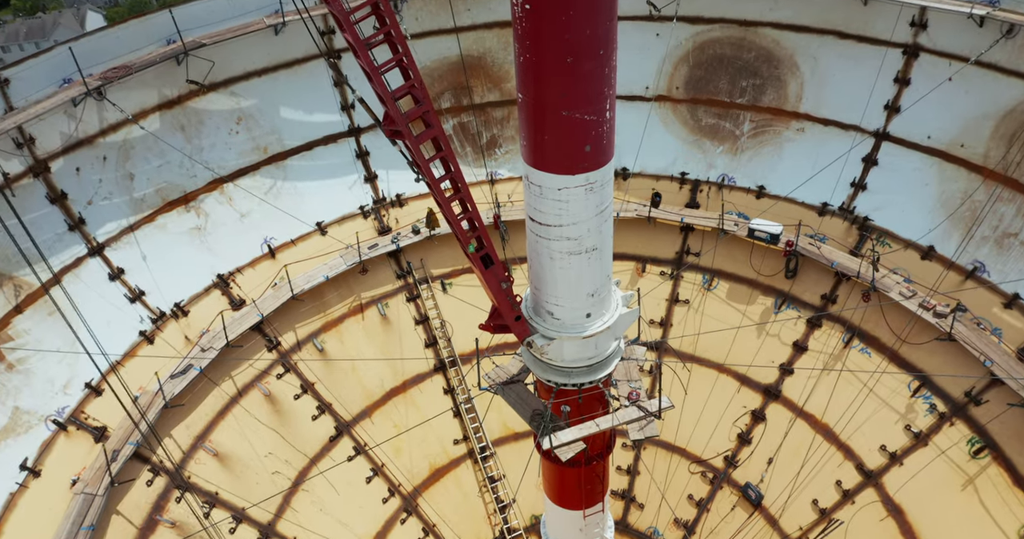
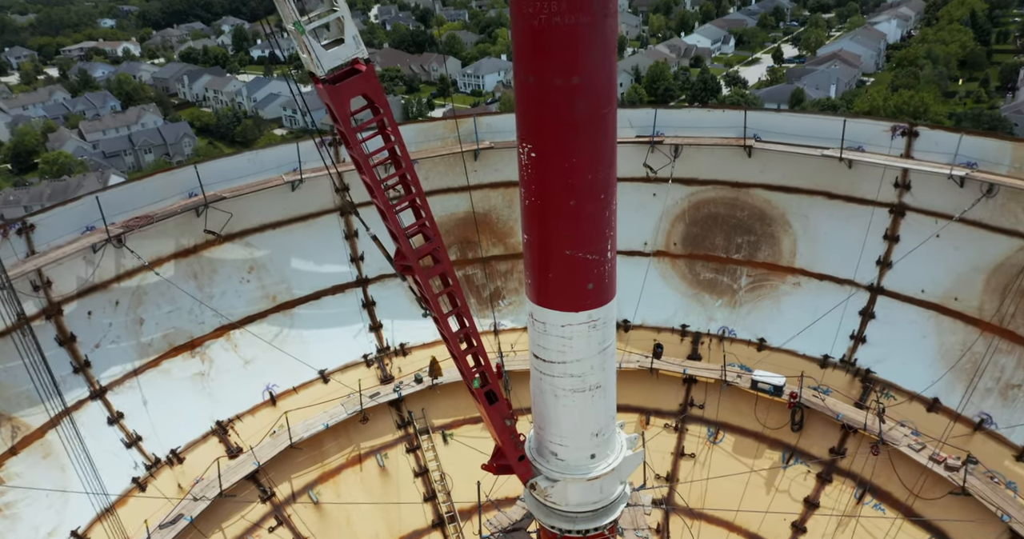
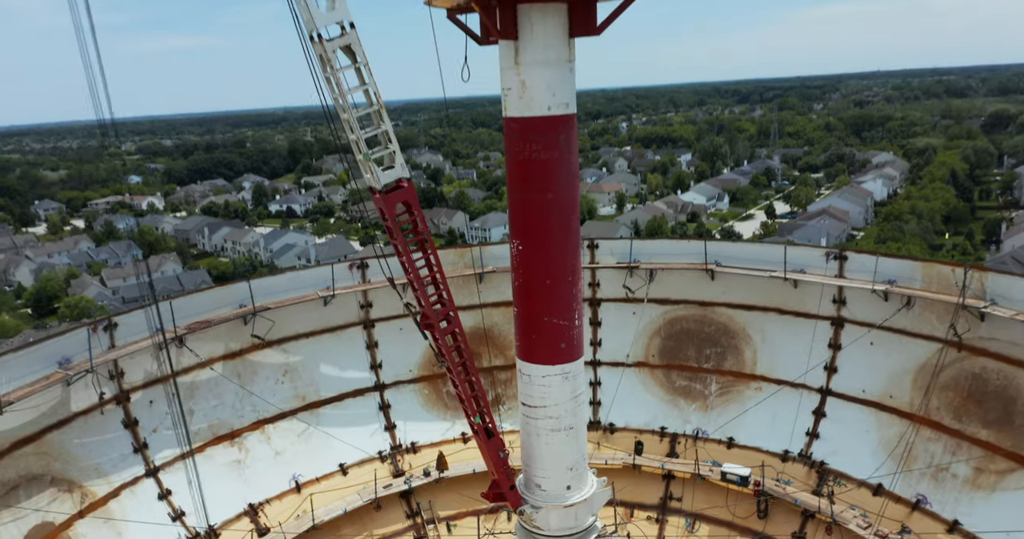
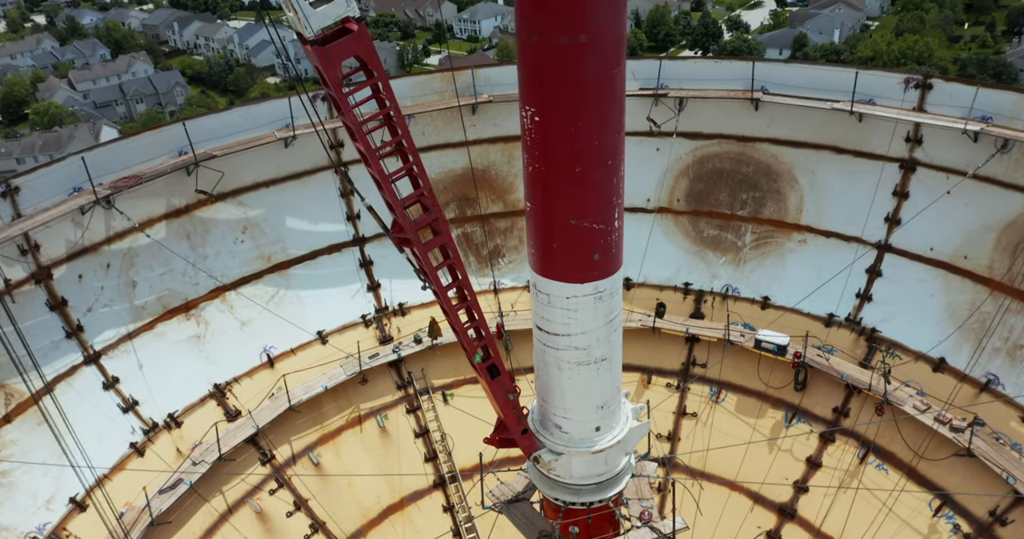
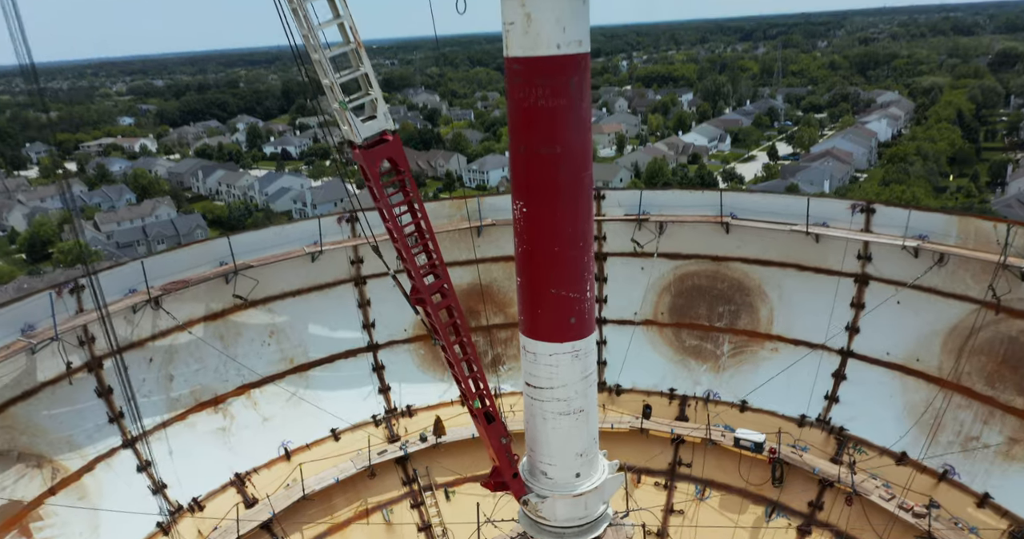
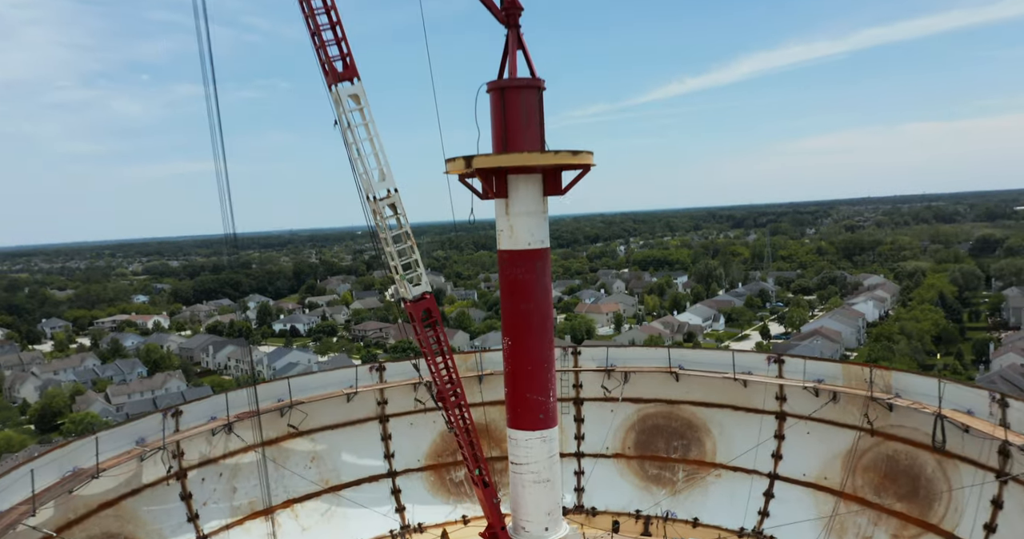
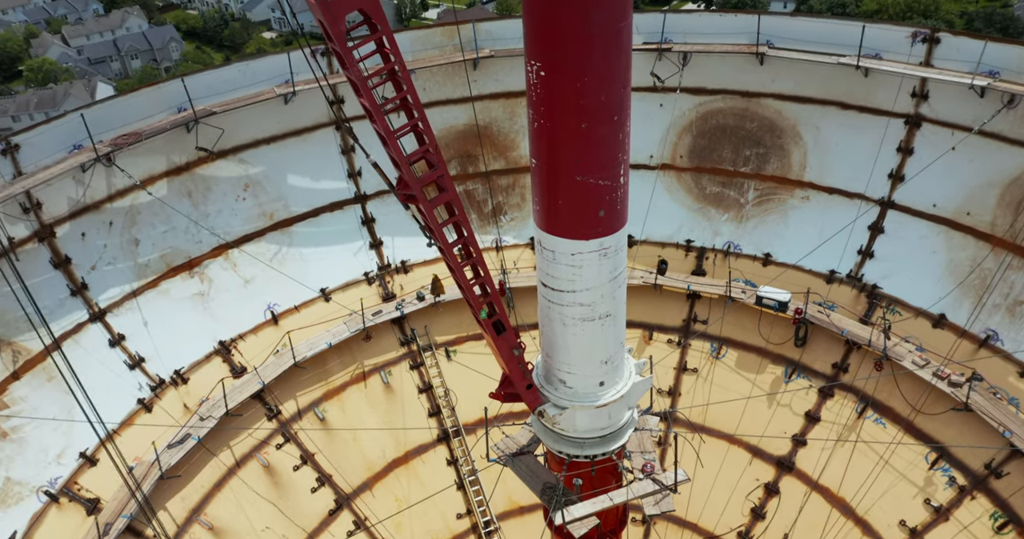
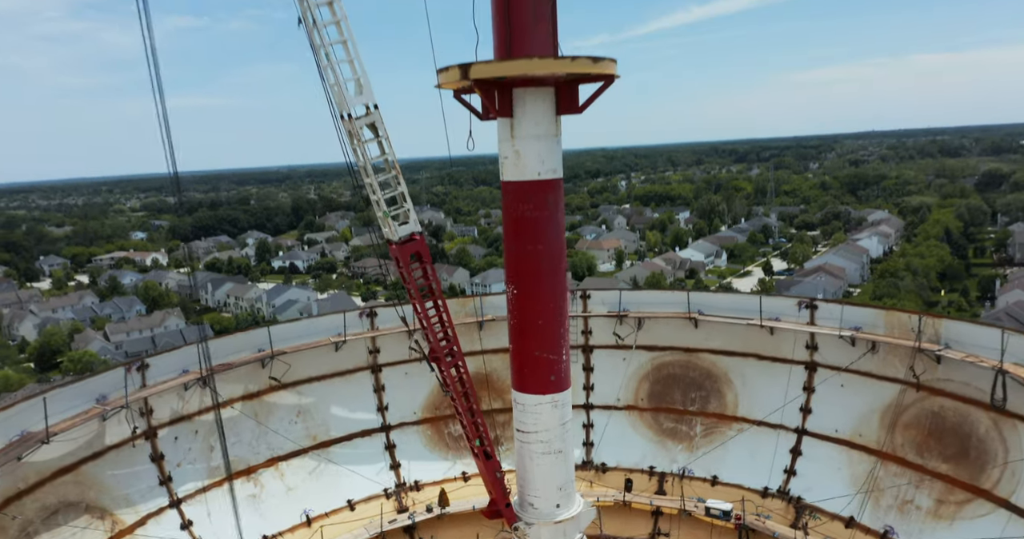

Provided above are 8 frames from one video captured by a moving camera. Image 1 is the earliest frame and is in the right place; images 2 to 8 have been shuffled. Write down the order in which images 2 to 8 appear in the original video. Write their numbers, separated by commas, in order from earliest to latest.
7, 4, 2, 5, 3, 8, 6
